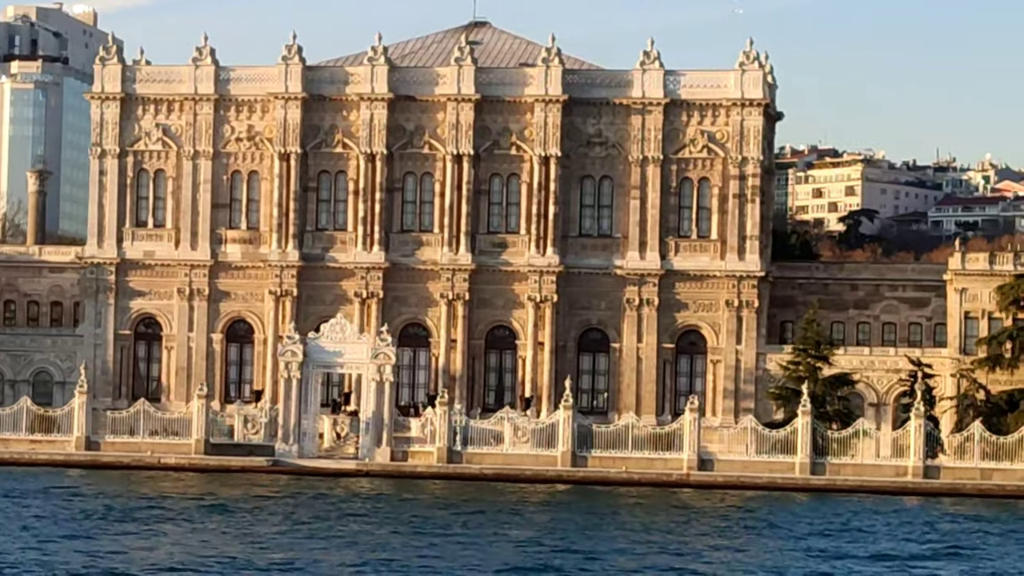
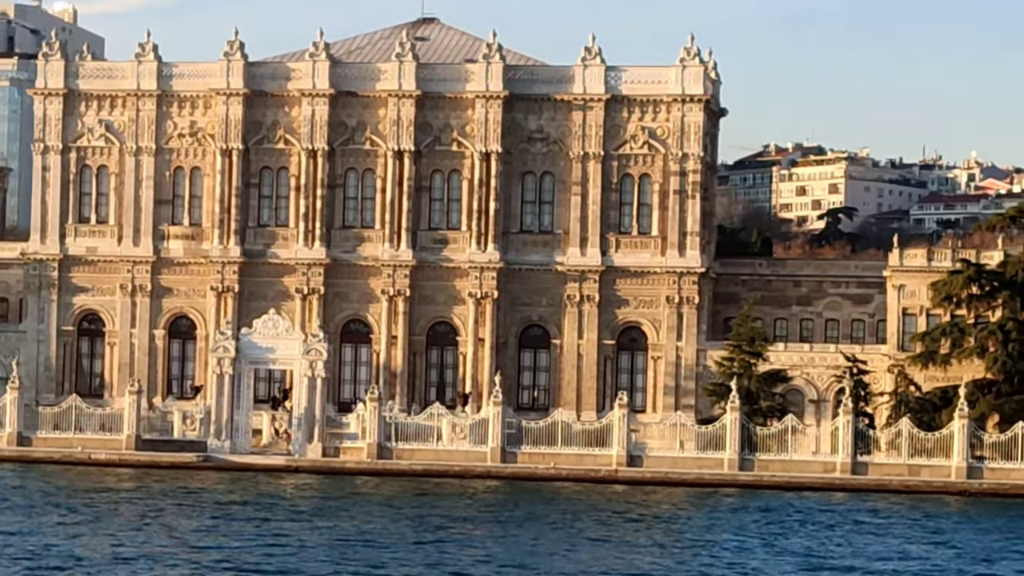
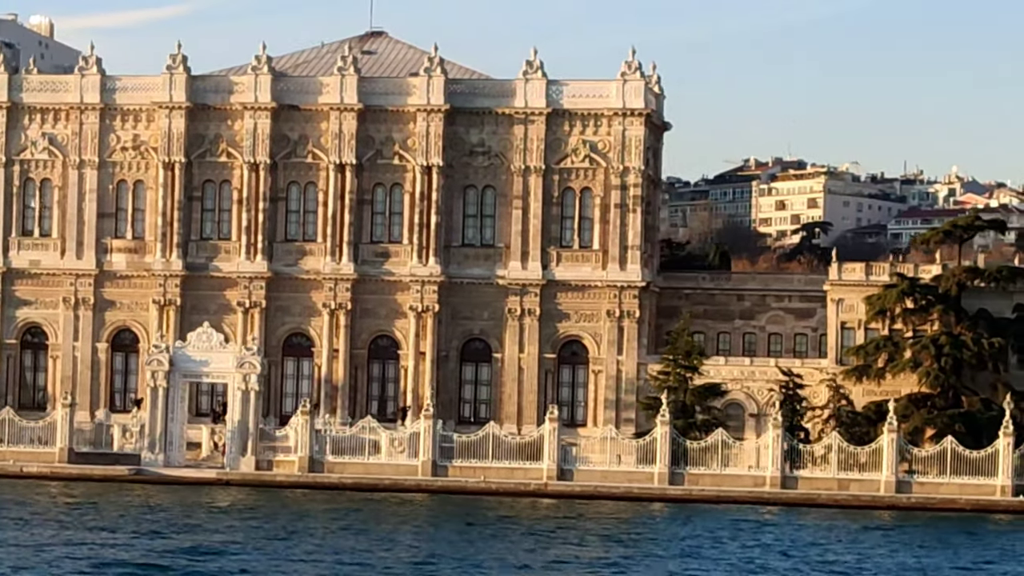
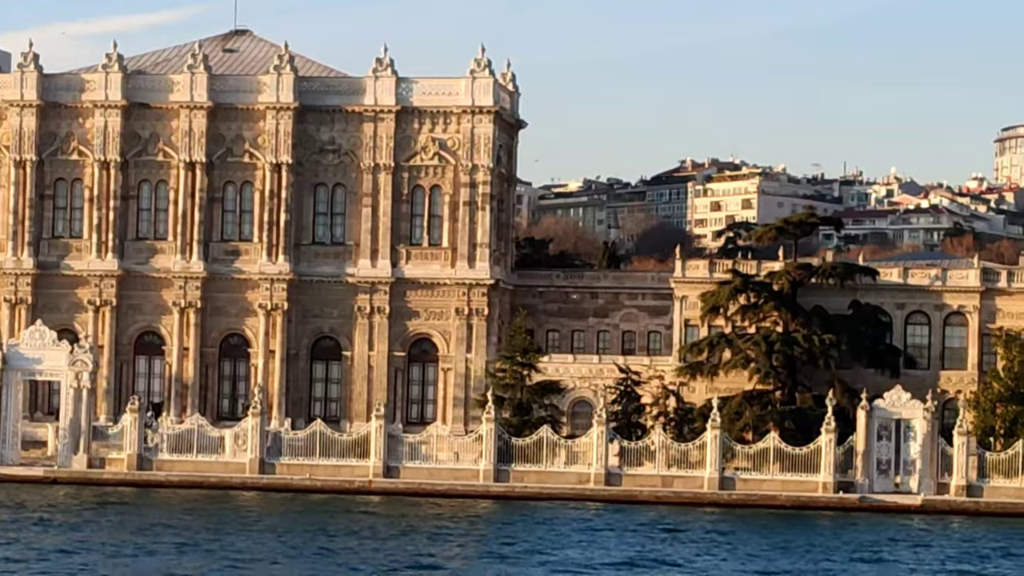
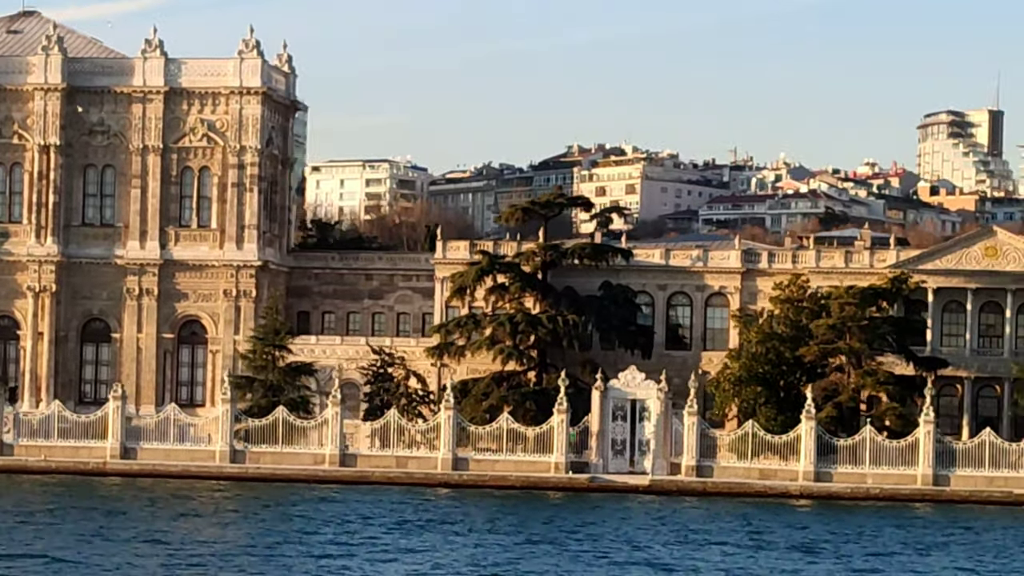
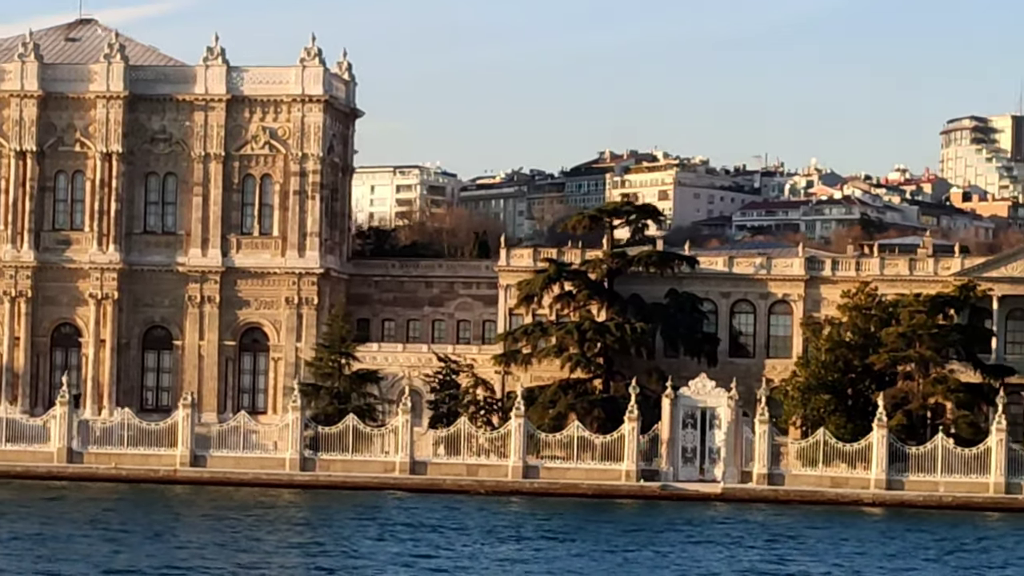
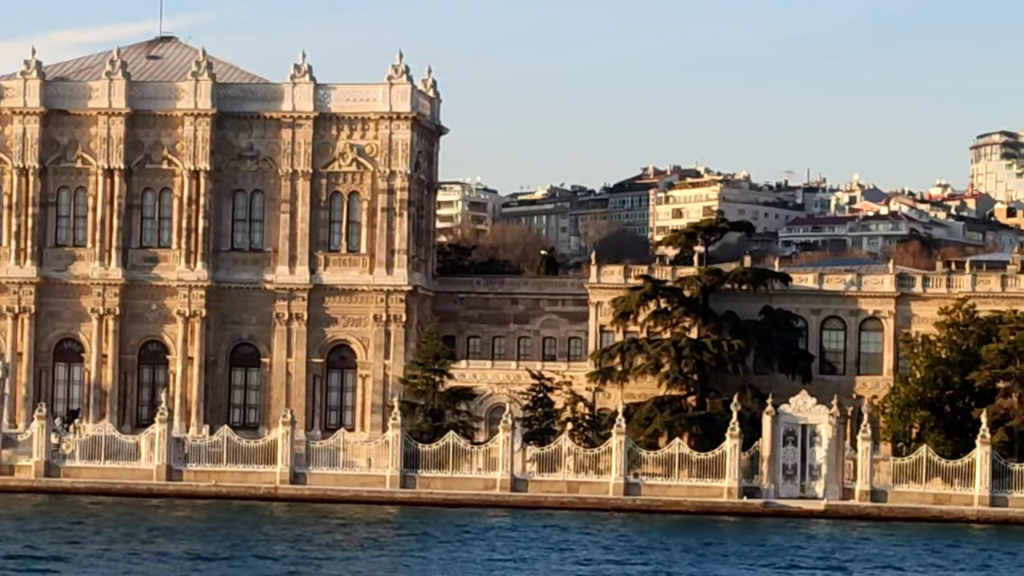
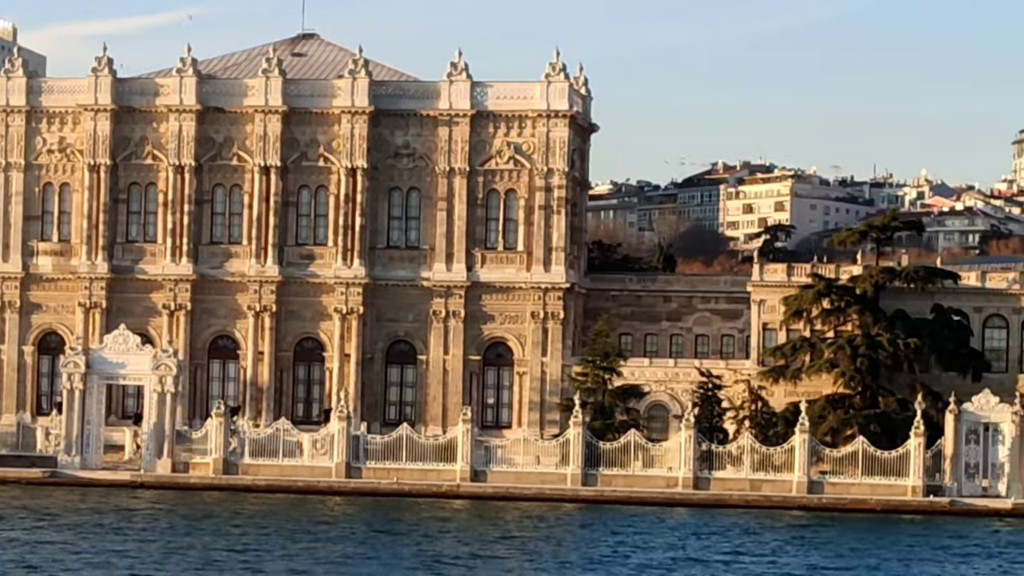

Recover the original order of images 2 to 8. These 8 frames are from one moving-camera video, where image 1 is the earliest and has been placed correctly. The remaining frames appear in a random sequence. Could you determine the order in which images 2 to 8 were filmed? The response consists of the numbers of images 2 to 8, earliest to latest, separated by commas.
2, 3, 8, 4, 7, 6, 5
